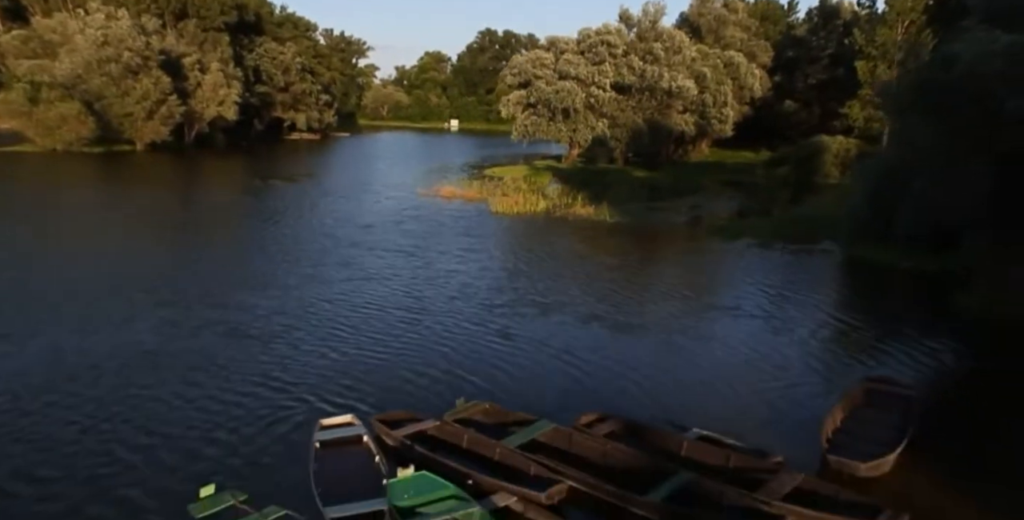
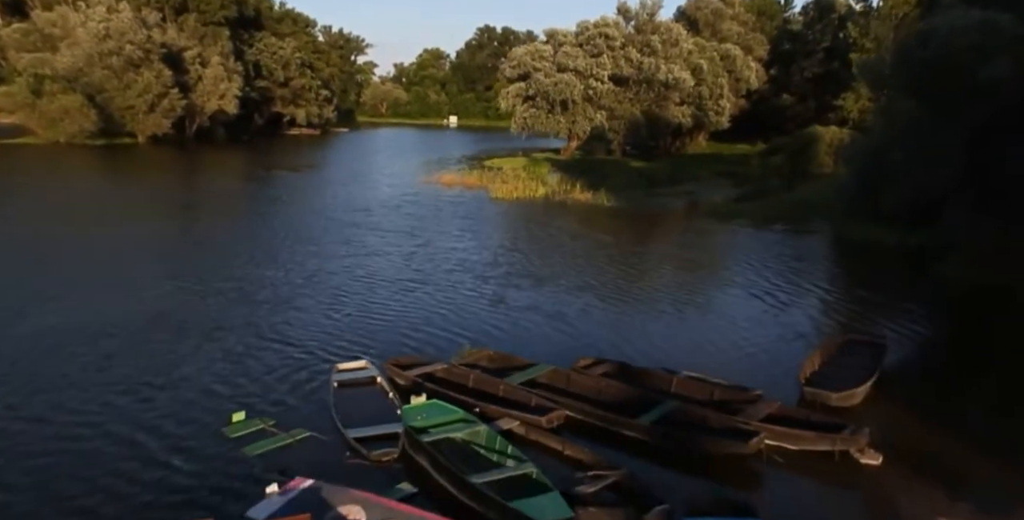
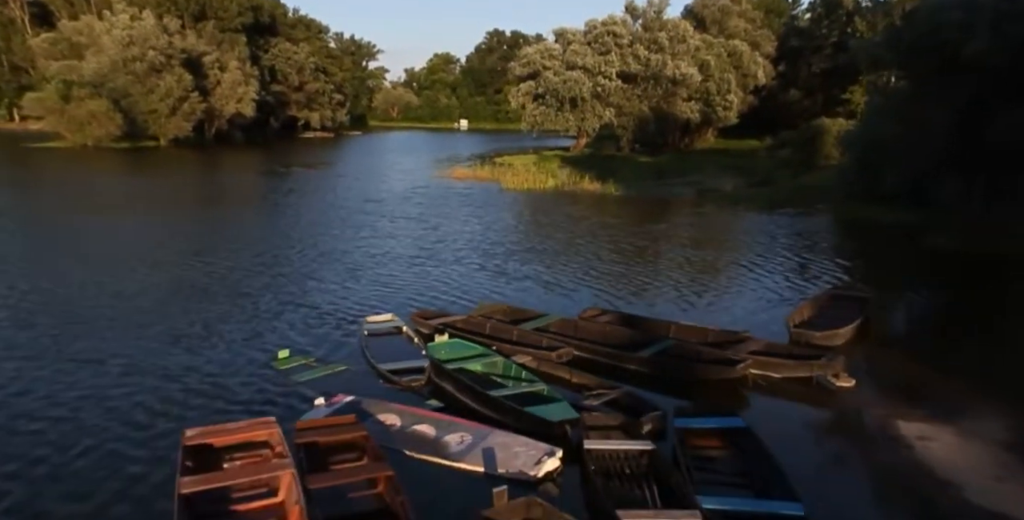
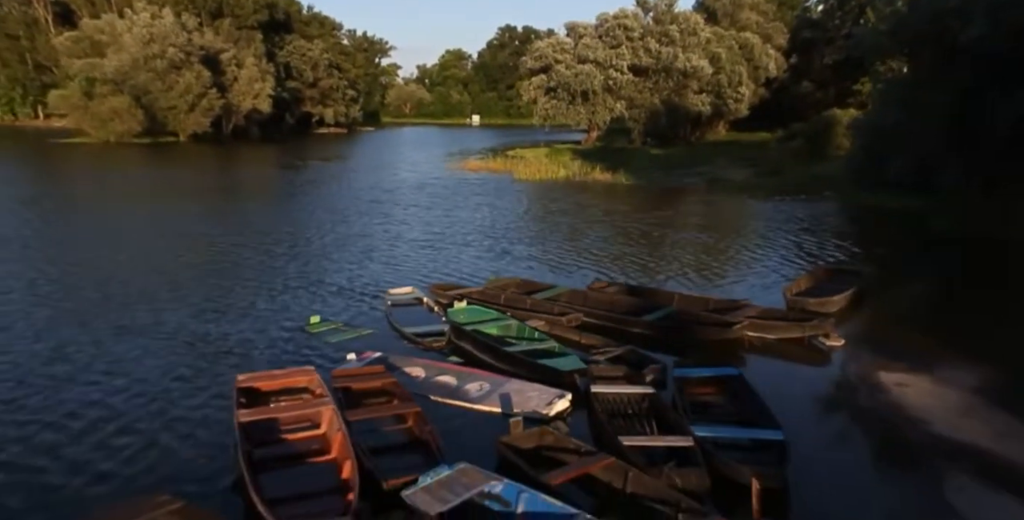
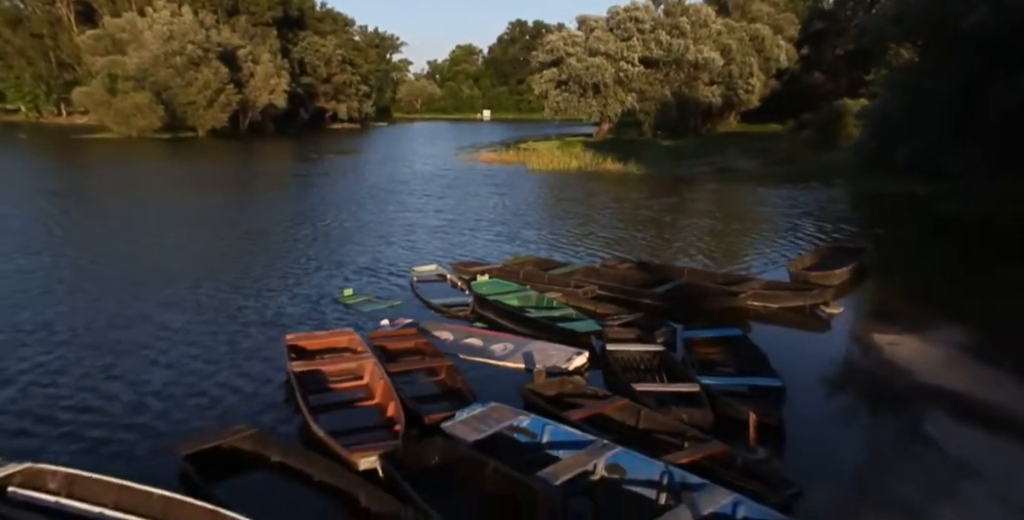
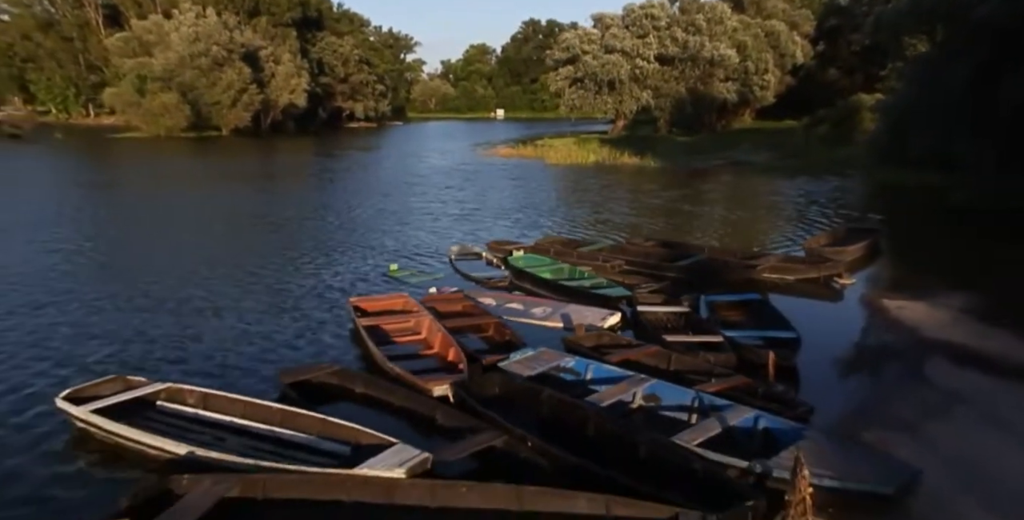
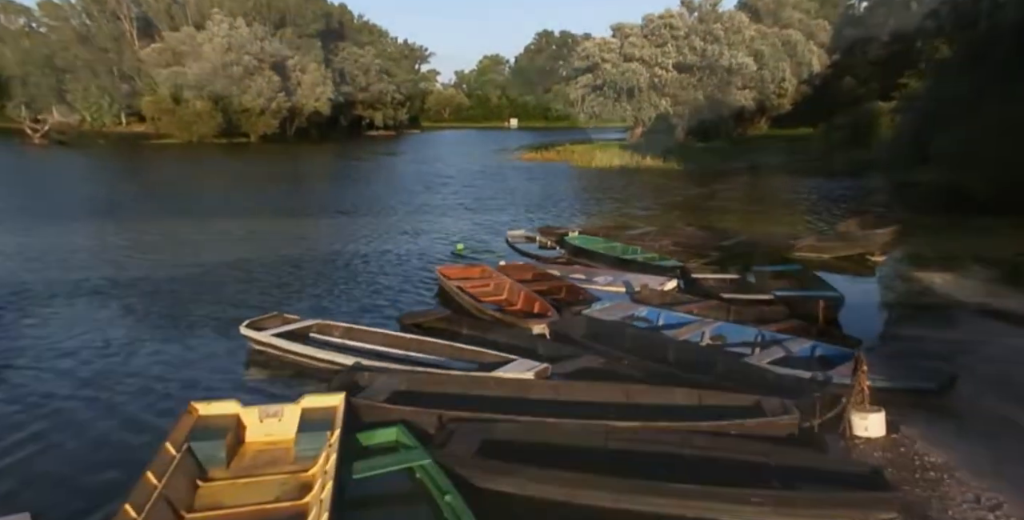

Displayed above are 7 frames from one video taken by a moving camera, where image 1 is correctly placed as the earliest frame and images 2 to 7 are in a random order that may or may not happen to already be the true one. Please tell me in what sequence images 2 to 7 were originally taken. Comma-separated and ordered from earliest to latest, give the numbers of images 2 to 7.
2, 3, 4, 5, 6, 7
